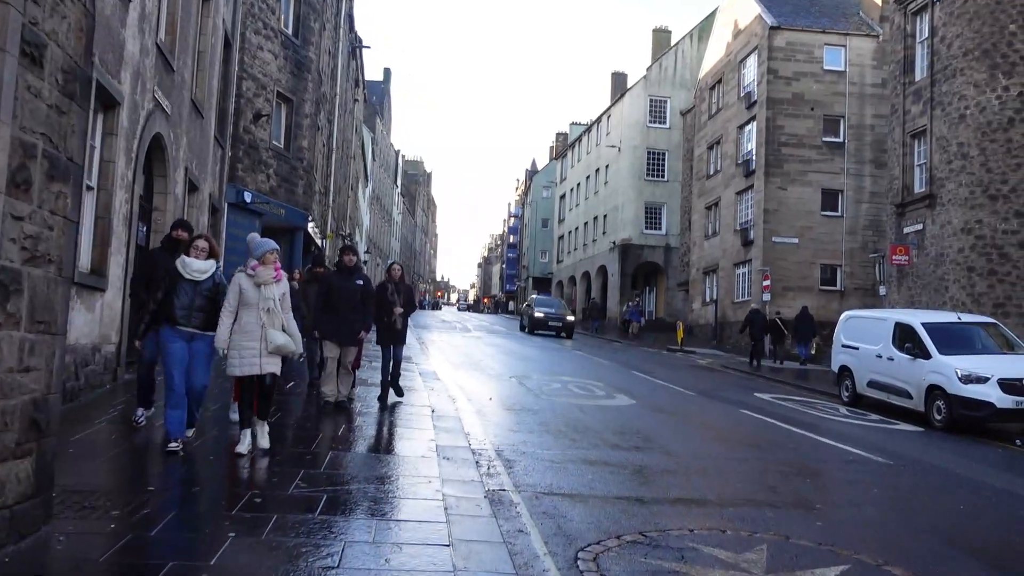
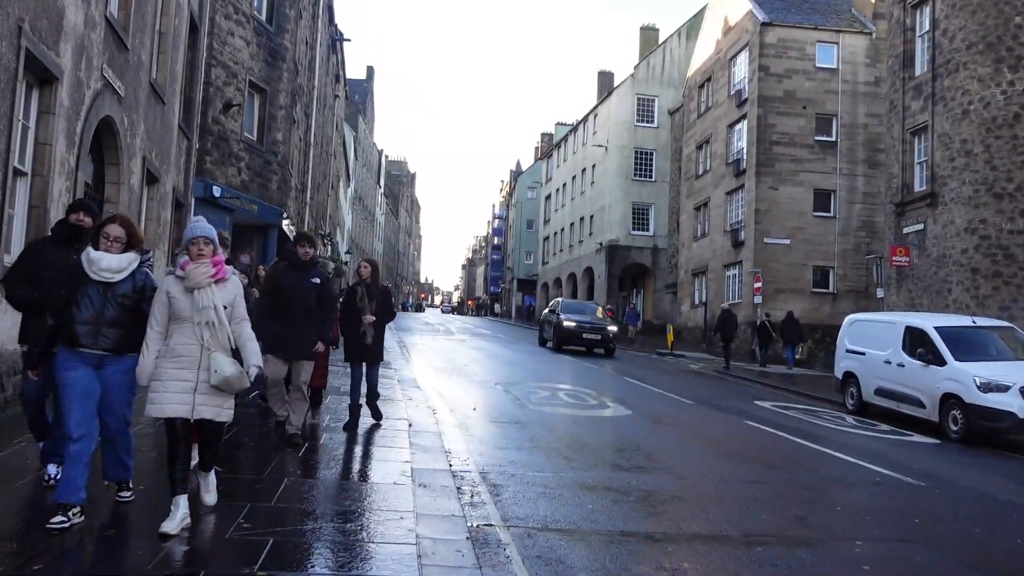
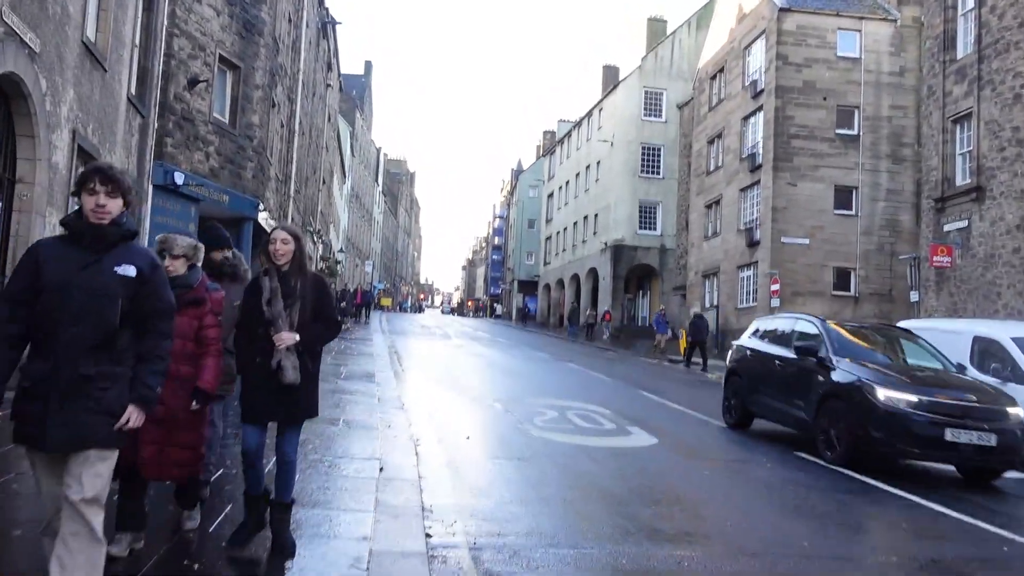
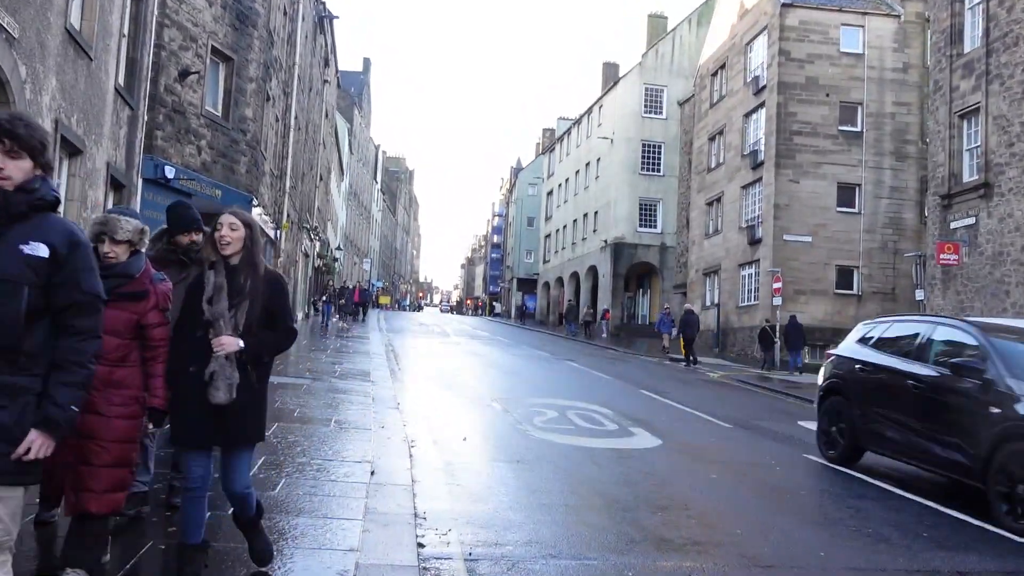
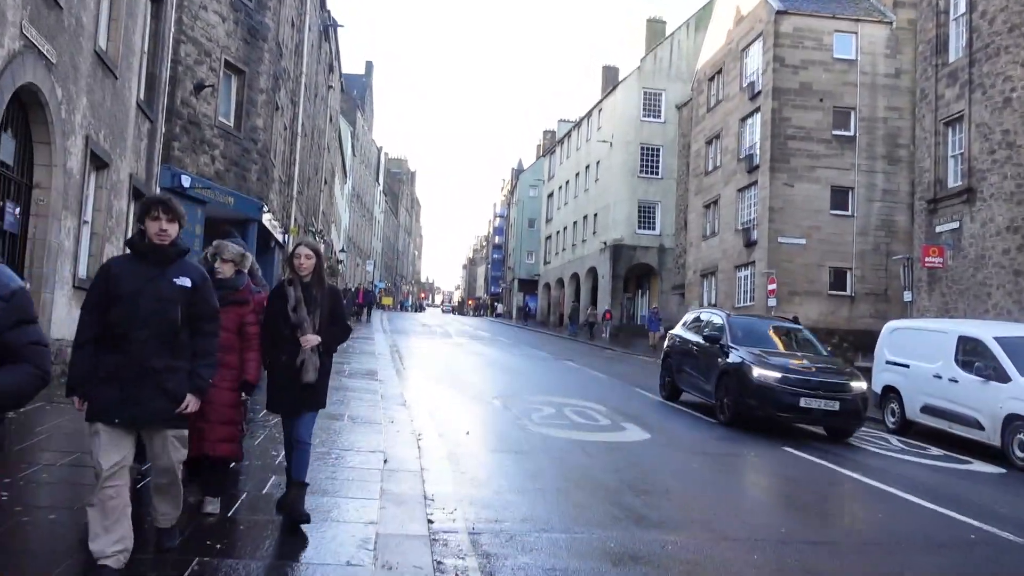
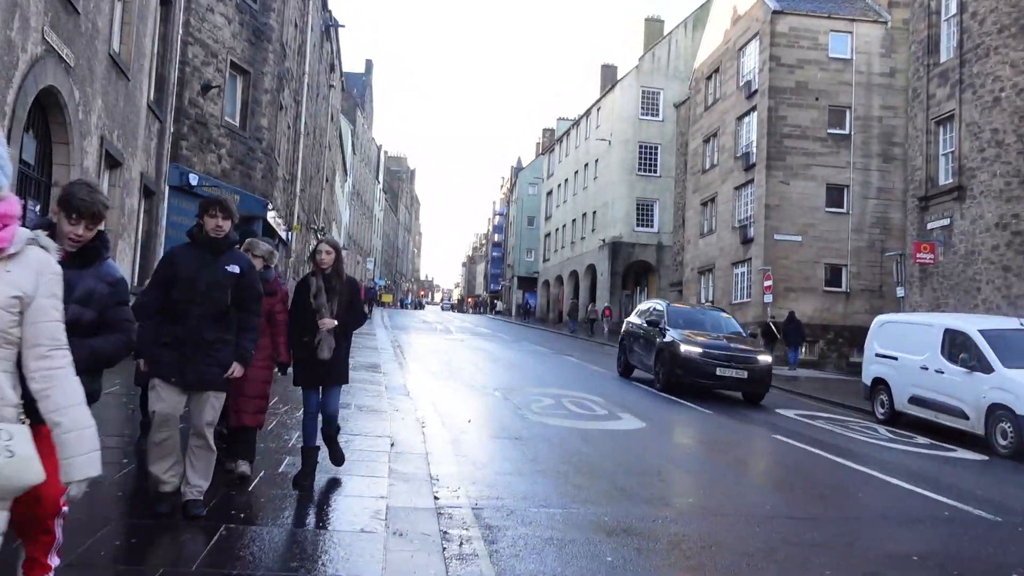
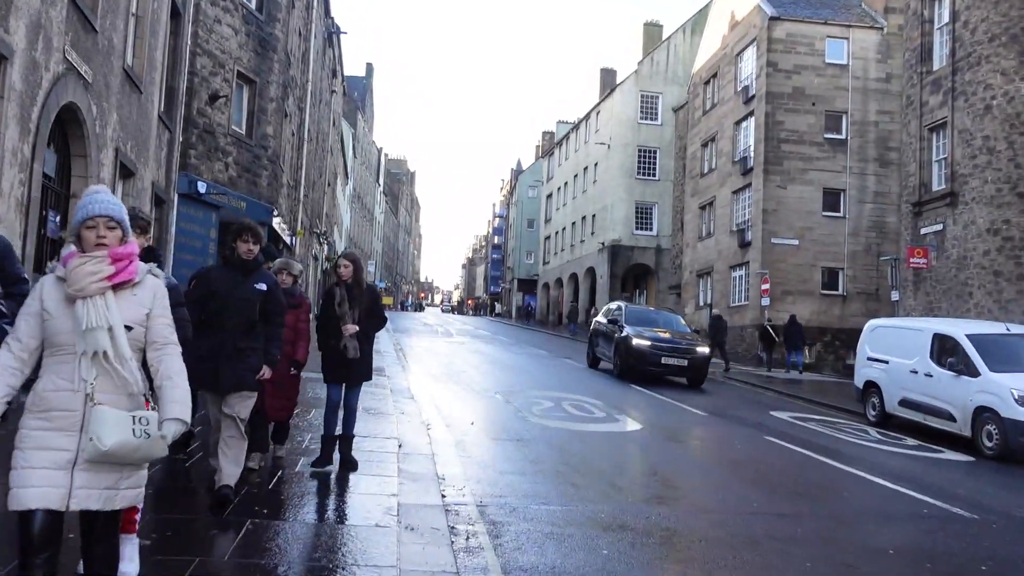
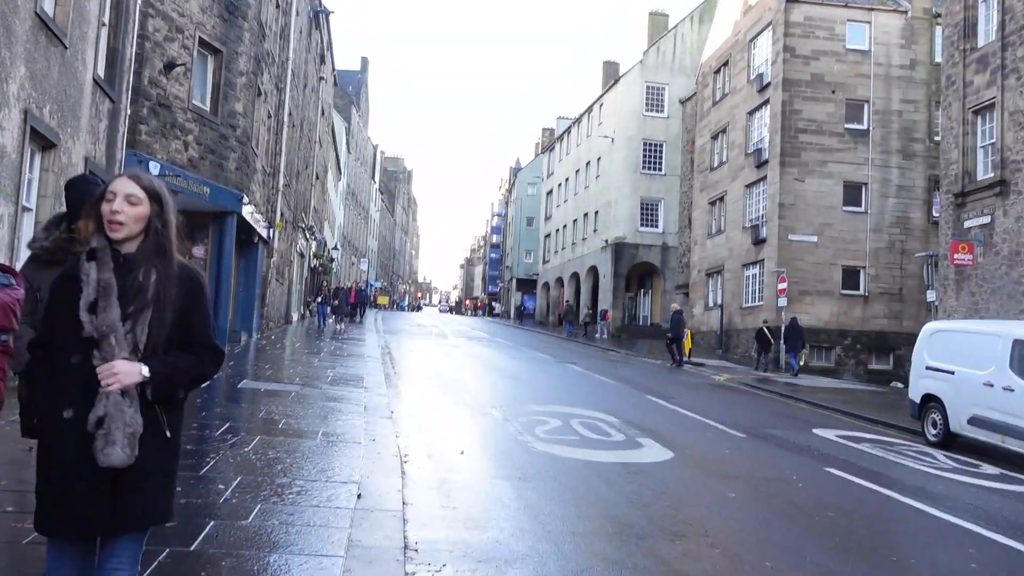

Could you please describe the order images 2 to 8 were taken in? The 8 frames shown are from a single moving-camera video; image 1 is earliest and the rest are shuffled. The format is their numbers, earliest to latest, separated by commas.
2, 7, 6, 5, 3, 4, 8
